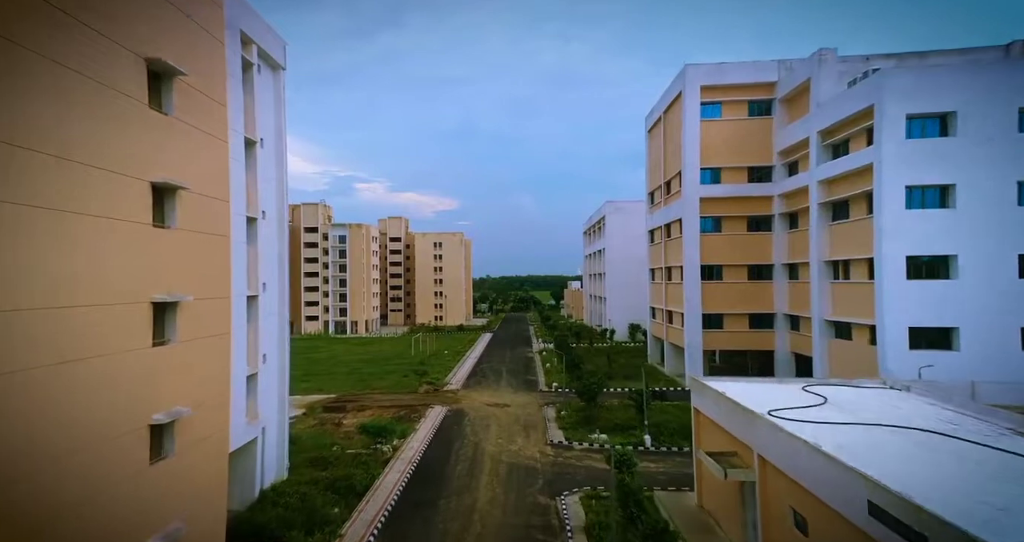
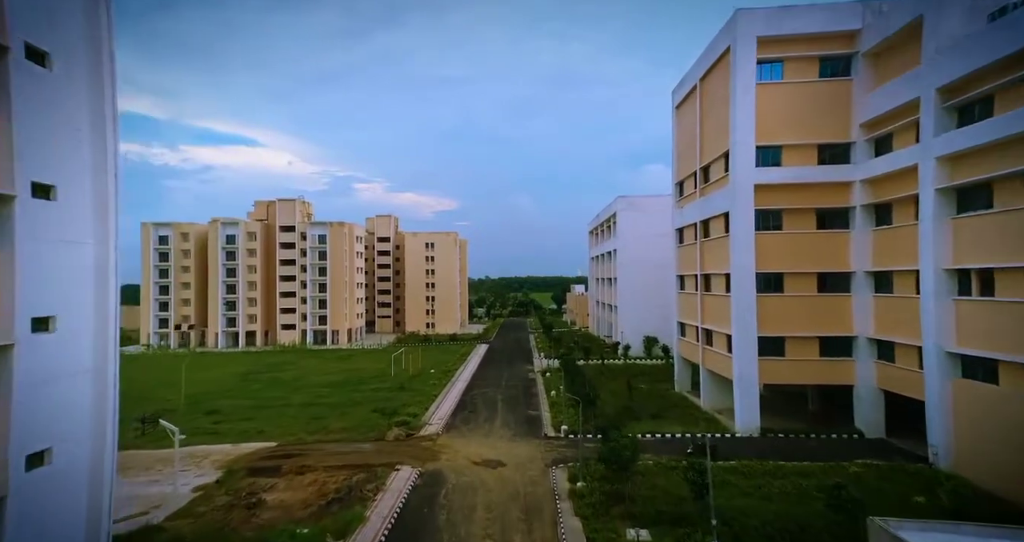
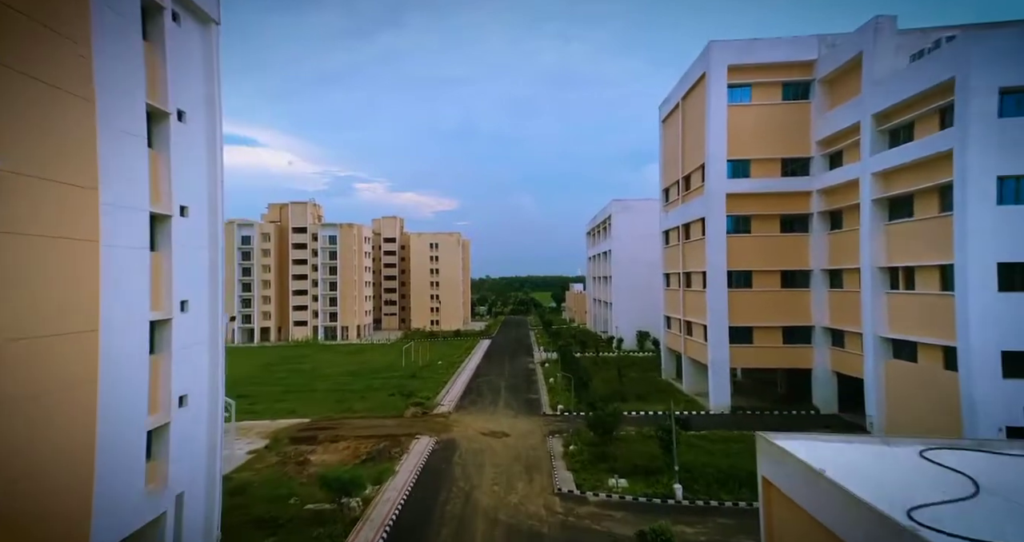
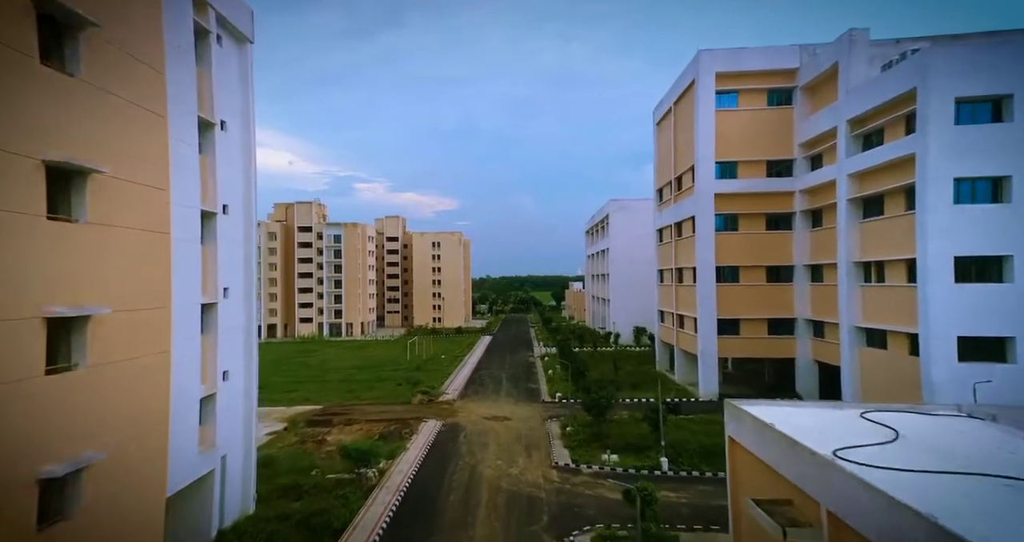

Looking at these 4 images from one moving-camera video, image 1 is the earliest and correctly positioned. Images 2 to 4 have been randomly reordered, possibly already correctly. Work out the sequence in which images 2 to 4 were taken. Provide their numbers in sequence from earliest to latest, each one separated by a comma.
4, 3, 2
